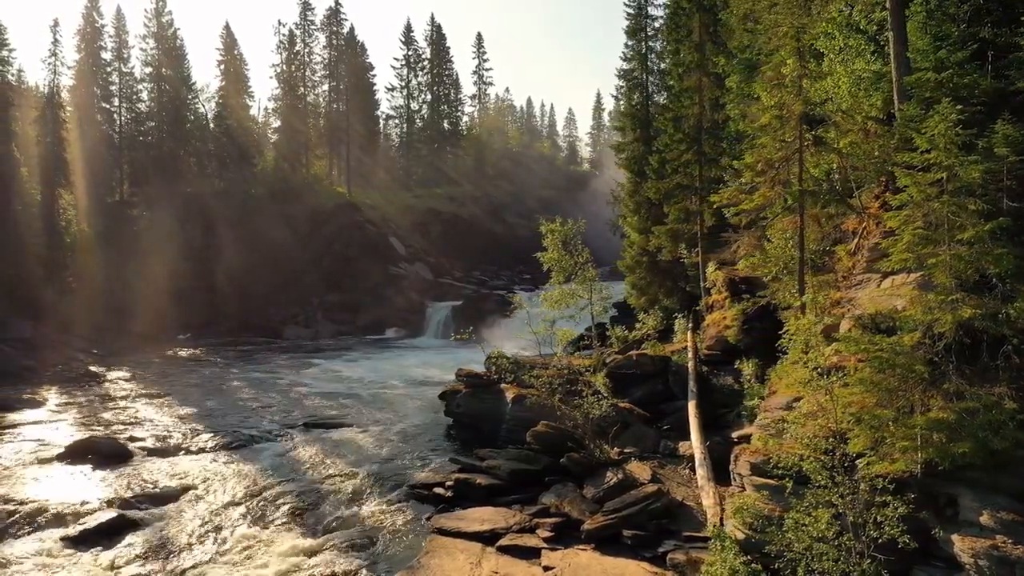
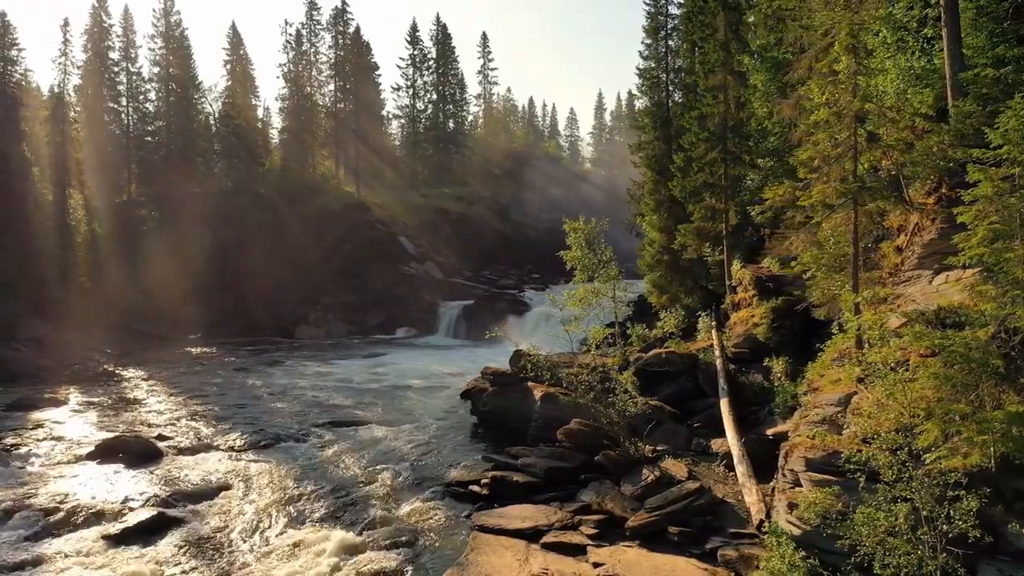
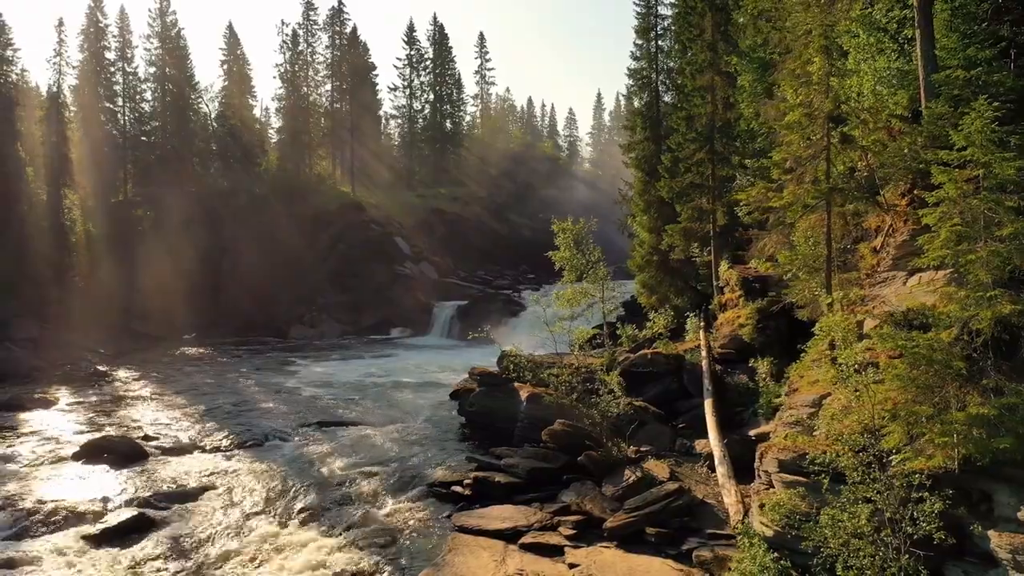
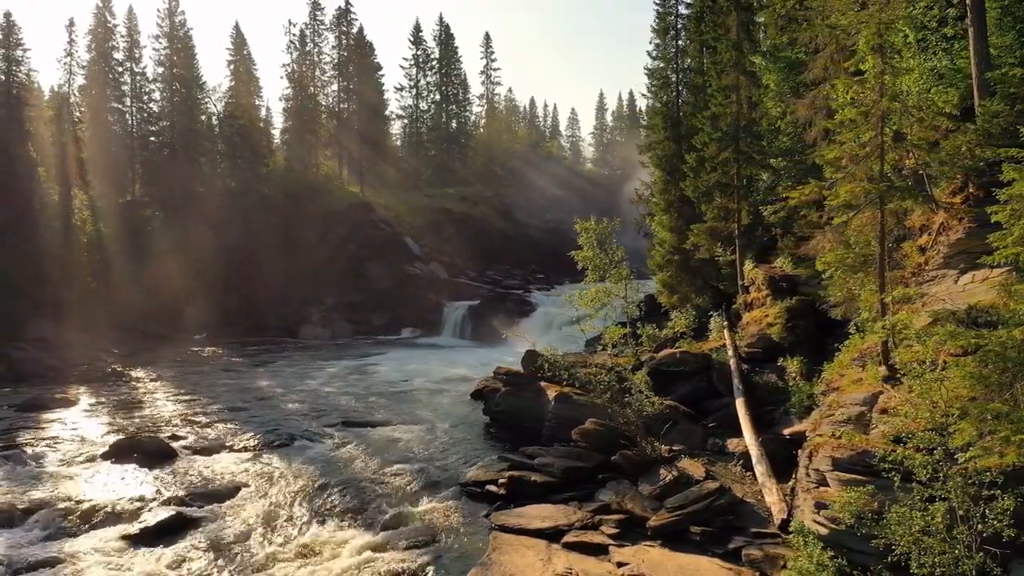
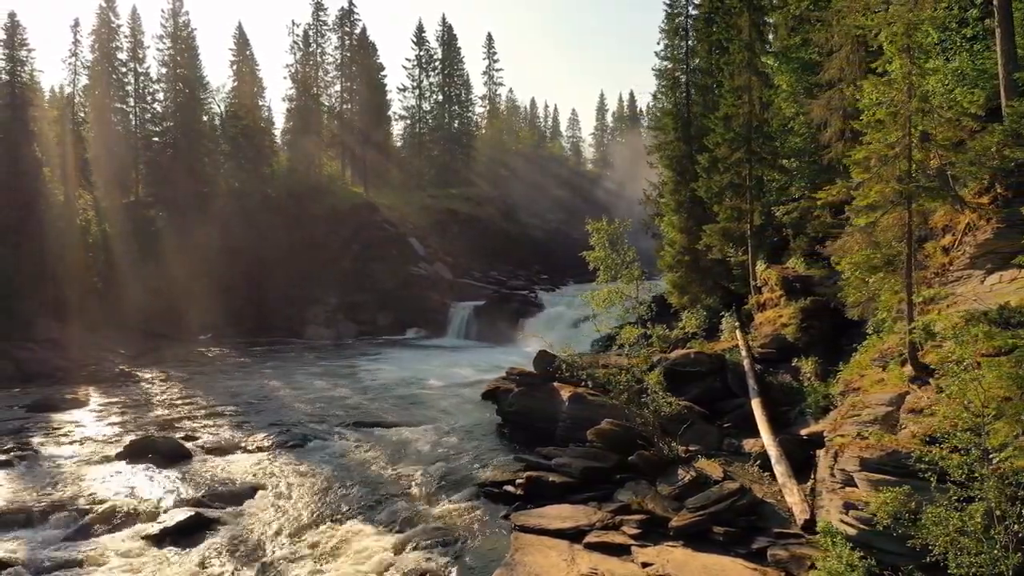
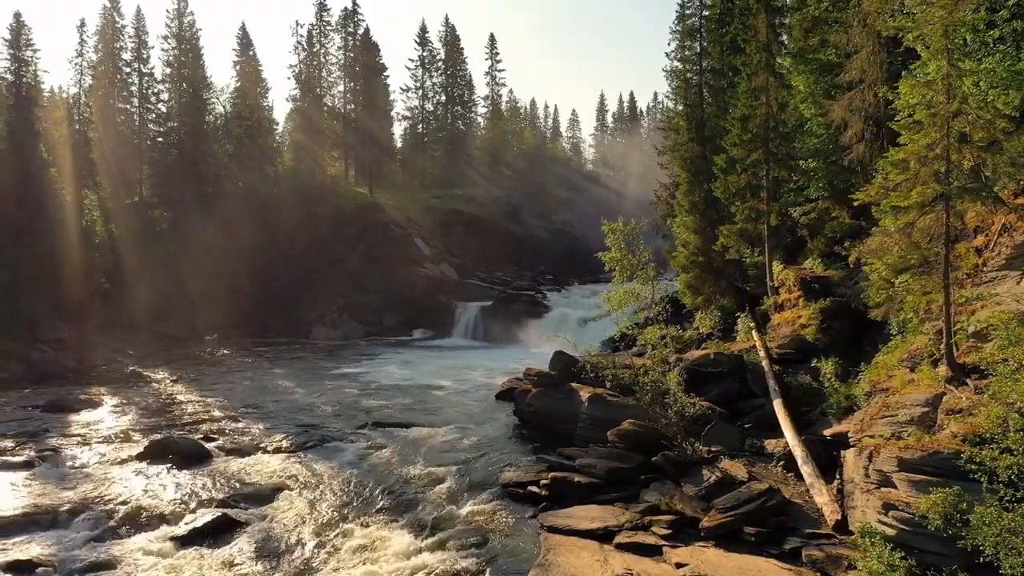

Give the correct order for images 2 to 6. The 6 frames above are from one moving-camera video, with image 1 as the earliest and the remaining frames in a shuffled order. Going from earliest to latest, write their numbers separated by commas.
3, 2, 4, 5, 6
